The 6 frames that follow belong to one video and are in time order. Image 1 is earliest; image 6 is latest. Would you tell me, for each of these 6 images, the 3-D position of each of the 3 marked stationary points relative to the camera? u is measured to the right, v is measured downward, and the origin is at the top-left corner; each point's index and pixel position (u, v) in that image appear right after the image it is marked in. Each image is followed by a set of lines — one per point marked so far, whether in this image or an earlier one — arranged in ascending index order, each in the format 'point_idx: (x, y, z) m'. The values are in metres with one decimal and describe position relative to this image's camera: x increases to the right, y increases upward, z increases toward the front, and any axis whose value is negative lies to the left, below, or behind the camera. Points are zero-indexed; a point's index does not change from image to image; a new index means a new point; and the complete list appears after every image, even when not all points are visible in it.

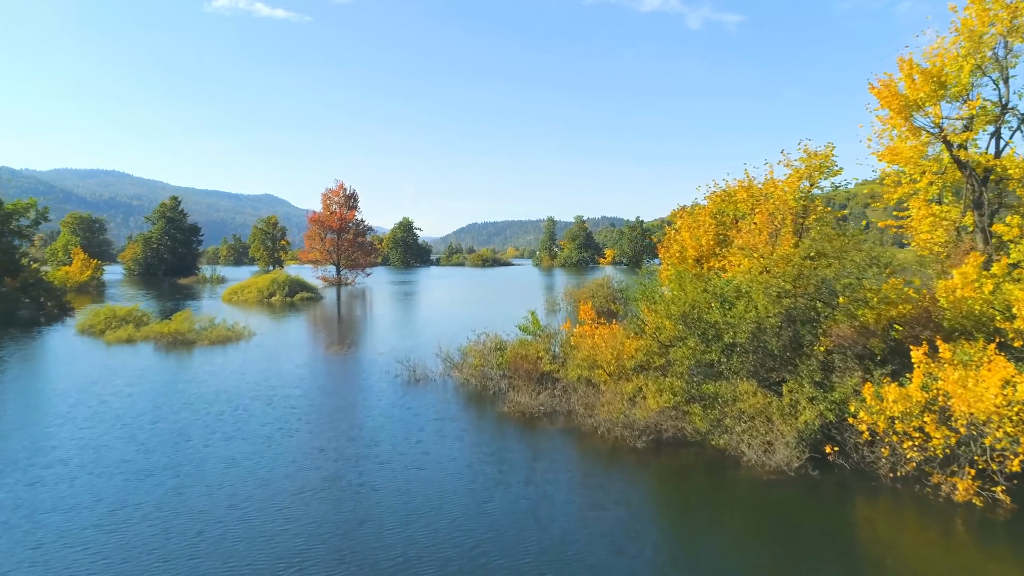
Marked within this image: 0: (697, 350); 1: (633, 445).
0: (+3.7, -1.2, +10.8) m
1: (+2.3, -3.0, +10.4) m
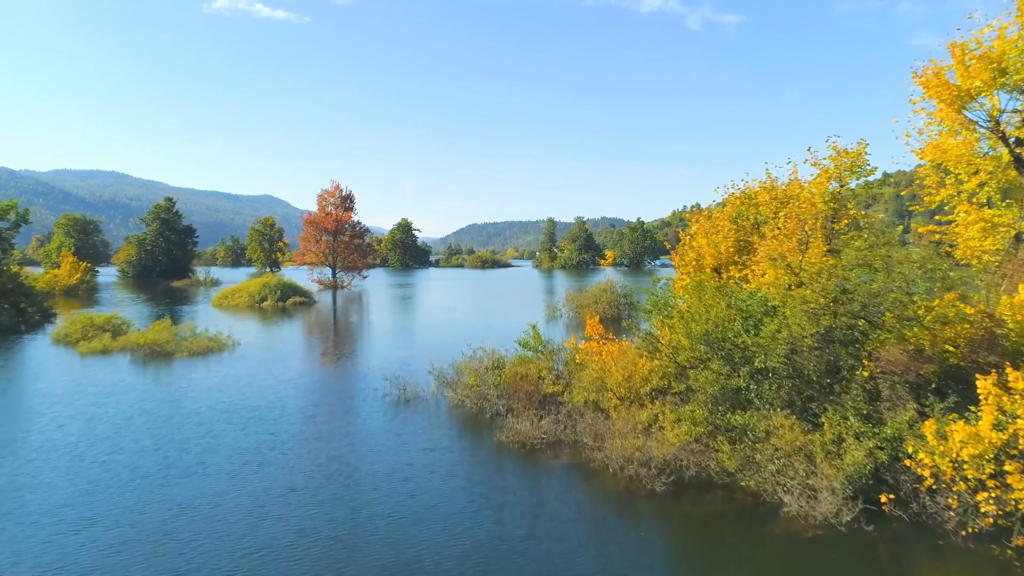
0: (+3.6, -1.5, +9.4) m
1: (+2.3, -3.3, +9.1) m
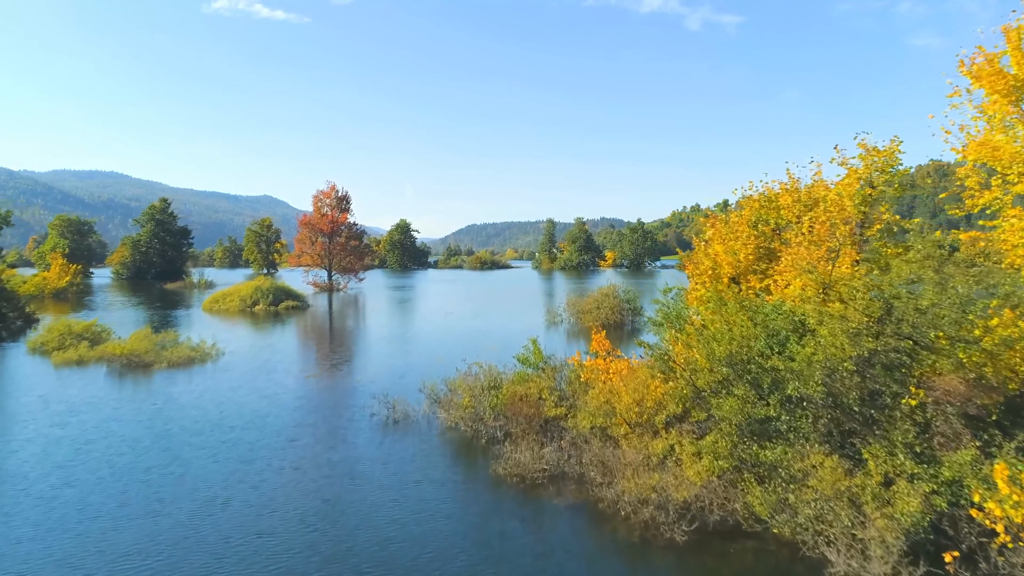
0: (+3.6, -1.8, +8.3) m
1: (+2.3, -3.6, +8.0) m
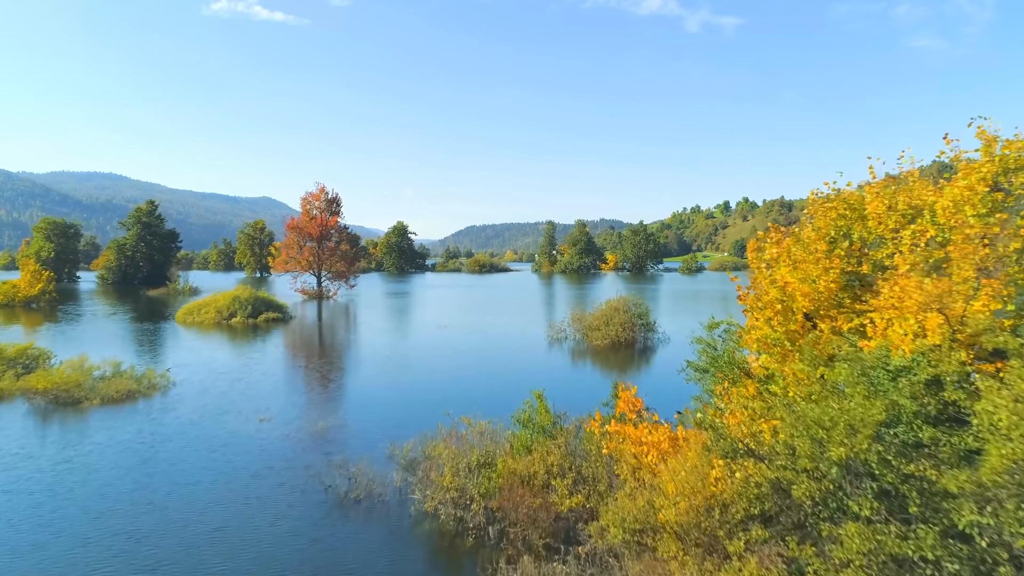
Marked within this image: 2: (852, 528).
0: (+3.6, -2.4, +5.3) m
1: (+2.3, -4.2, +4.9) m
2: (+3.4, -2.4, +5.4) m
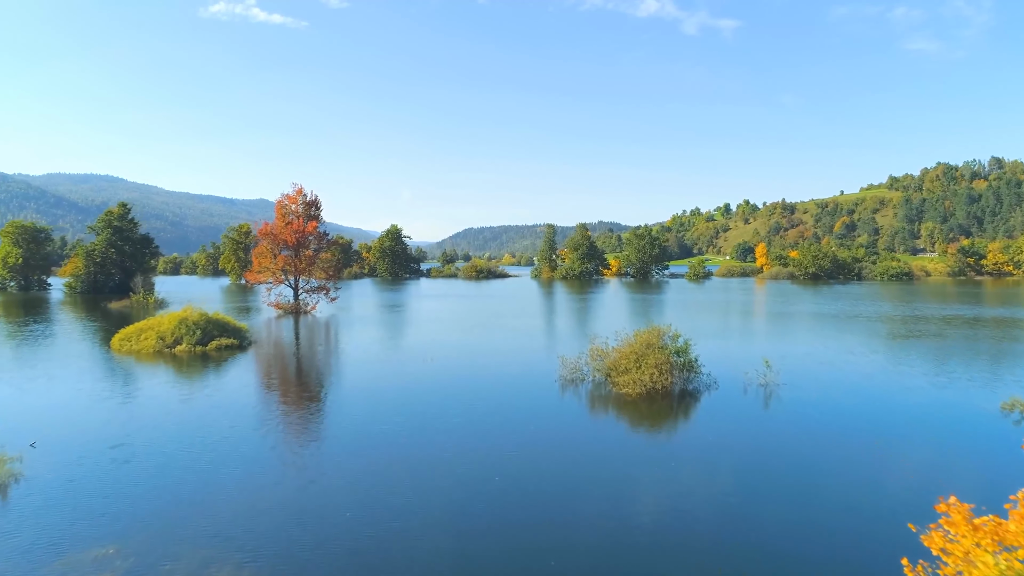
0: (+3.8, -3.4, -0.7) m
1: (+2.5, -5.2, -1.1) m
2: (+3.6, -3.4, -0.6) m
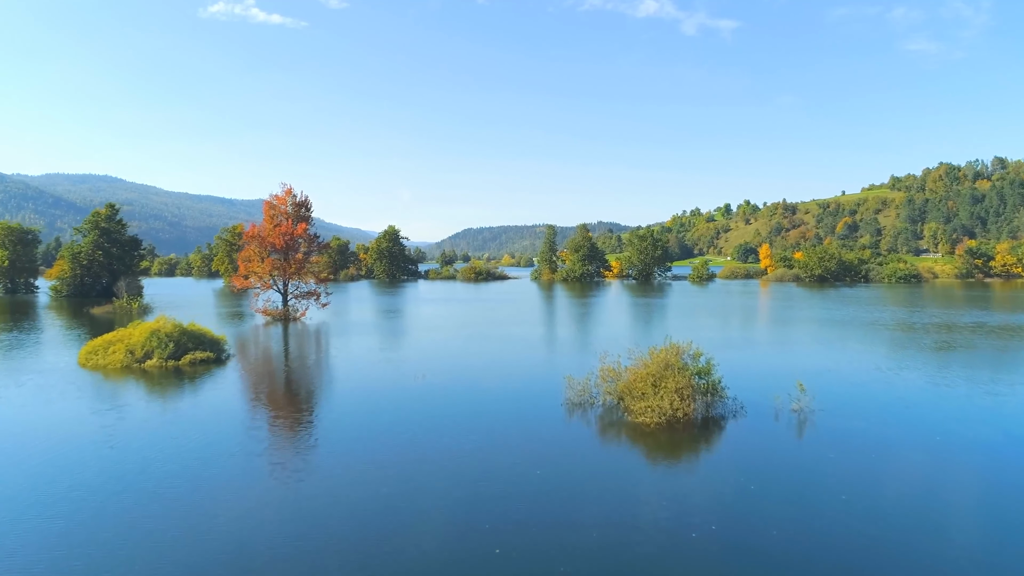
0: (+3.9, -3.9, -3.2) m
1: (+2.5, -5.7, -3.5) m
2: (+3.6, -3.9, -3.0) m
